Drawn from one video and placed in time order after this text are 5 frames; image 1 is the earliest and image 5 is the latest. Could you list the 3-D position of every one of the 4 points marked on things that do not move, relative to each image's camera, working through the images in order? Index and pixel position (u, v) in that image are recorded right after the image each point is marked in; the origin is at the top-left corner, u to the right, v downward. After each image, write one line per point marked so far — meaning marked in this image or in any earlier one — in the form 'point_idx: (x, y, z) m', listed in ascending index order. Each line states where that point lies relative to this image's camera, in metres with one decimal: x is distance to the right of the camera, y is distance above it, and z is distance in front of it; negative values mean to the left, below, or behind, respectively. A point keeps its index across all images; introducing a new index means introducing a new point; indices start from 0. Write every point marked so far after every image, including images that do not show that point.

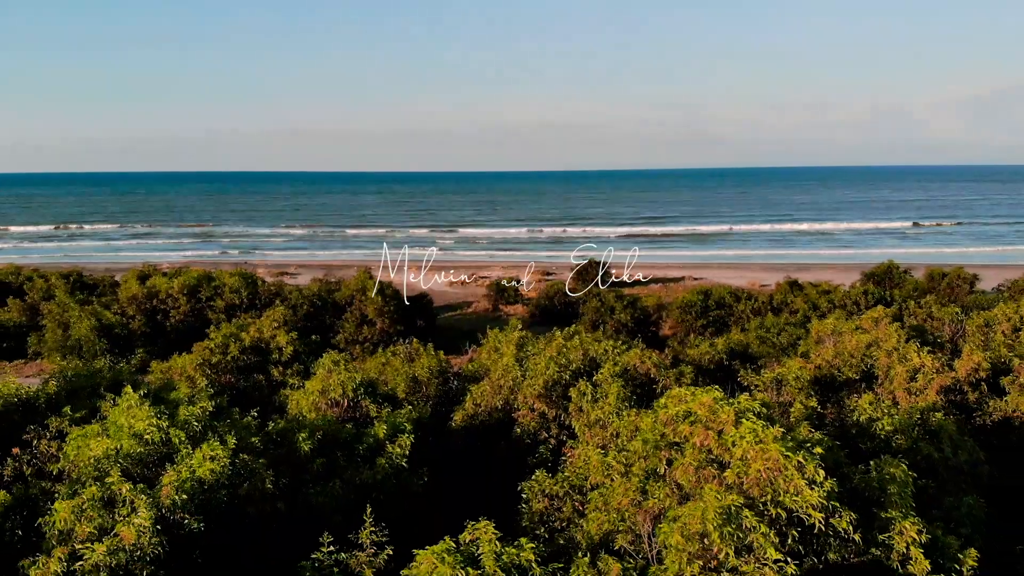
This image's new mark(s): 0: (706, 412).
0: (+0.7, -0.4, +4.7) m
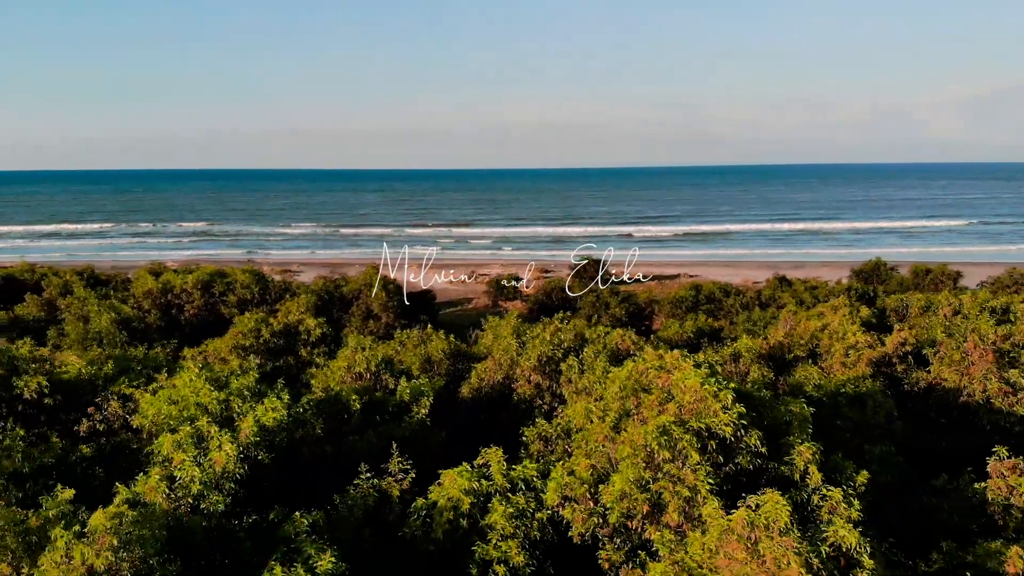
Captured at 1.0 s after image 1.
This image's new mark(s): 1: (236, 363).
0: (+0.7, -0.3, +5.7) m
1: (-1.8, -0.5, +8.3) m
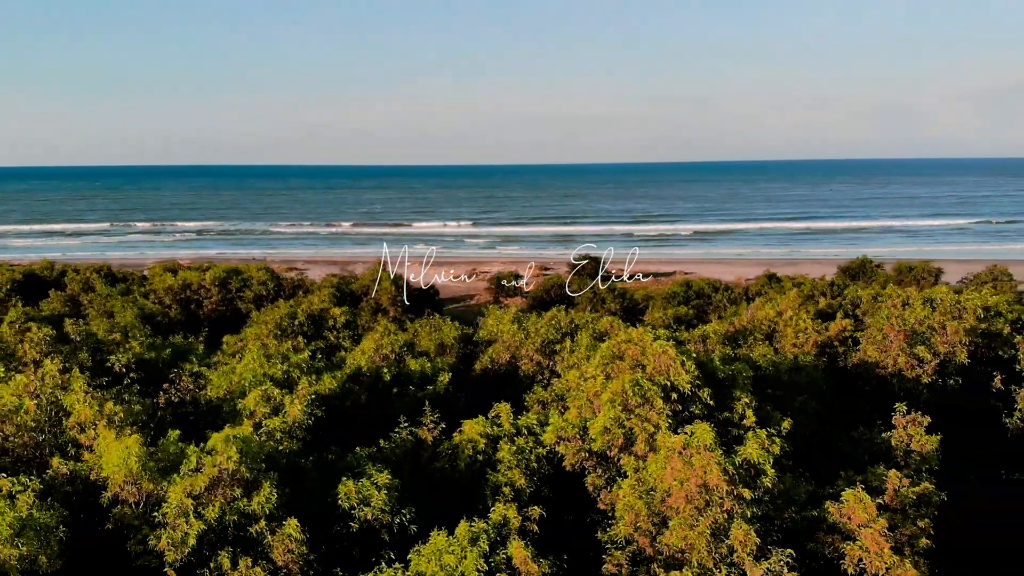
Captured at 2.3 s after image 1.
0: (+0.7, -0.3, +7.1) m
1: (-1.7, -0.4, +9.7) m
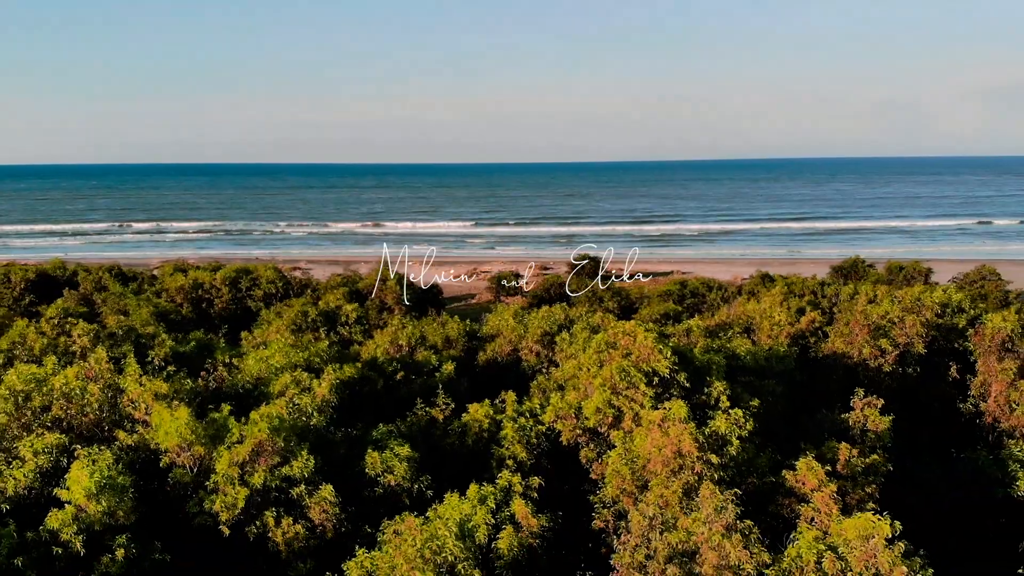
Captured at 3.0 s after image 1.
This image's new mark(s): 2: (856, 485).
0: (+0.7, -0.2, +7.9) m
1: (-1.7, -0.4, +10.5) m
2: (+1.6, -0.9, +6.2) m
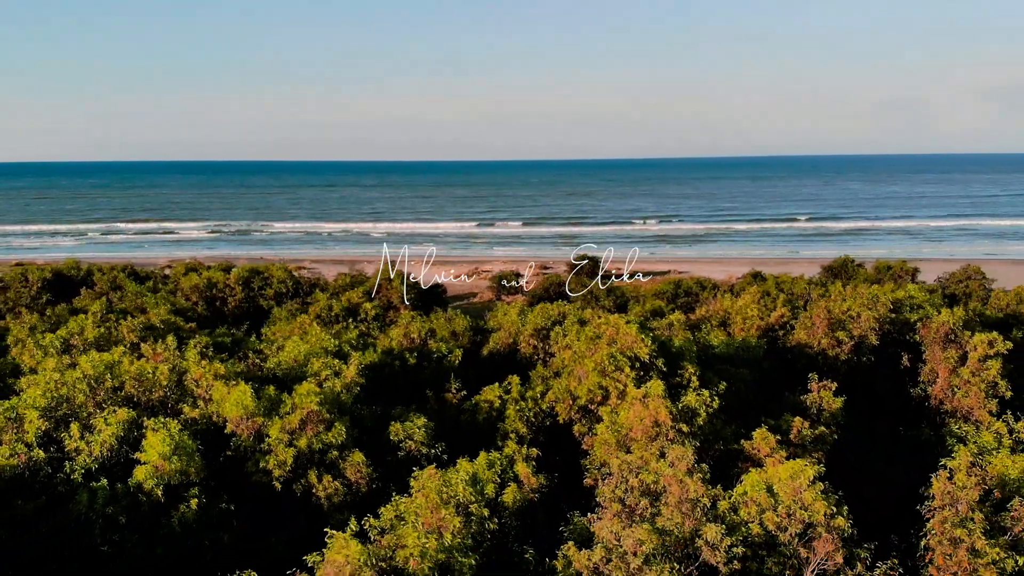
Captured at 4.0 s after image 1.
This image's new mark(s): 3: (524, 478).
0: (+0.7, -0.2, +9.0) m
1: (-1.7, -0.4, +11.6) m
2: (+1.6, -0.9, +7.3) m
3: (+0.1, -1.0, +6.8) m
